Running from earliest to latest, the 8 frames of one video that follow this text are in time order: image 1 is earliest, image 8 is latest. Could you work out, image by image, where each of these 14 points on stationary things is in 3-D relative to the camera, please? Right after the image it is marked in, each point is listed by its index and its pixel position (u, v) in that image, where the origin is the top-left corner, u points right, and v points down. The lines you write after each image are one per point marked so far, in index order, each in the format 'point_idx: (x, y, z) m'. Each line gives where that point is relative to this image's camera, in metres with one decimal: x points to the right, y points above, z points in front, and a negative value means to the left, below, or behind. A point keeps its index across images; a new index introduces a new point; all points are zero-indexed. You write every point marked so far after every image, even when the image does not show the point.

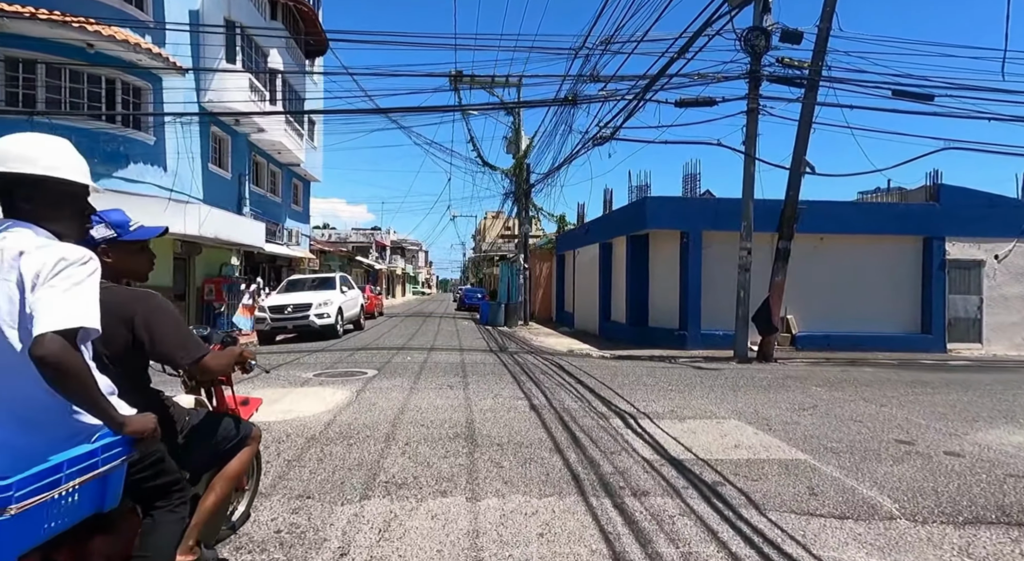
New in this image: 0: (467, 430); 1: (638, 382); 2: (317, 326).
0: (-0.4, -1.3, +5.1) m
1: (+1.7, -1.4, +7.9) m
2: (-5.0, -1.2, +14.5) m
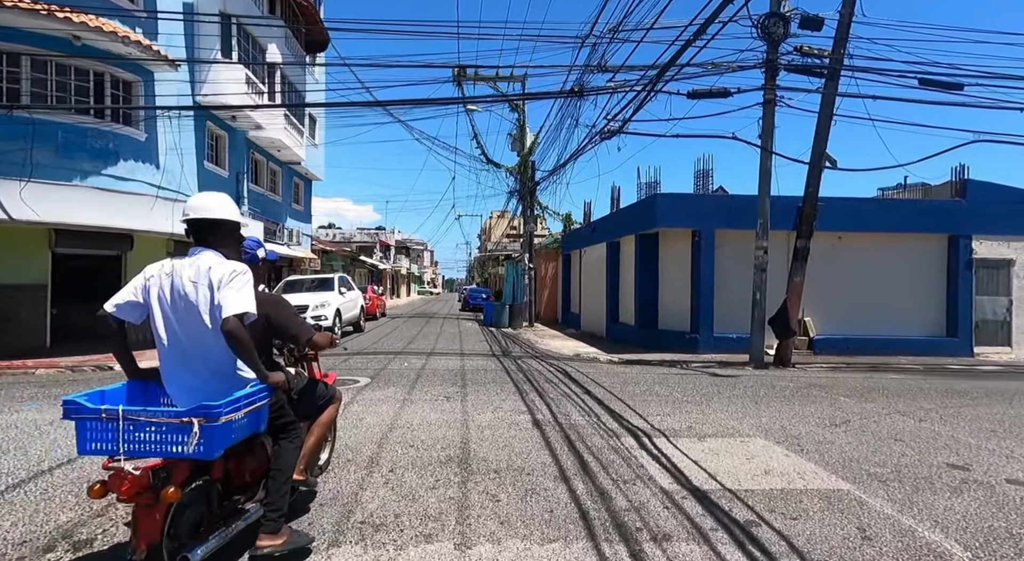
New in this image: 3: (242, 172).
0: (-0.4, -1.4, +4.5) m
1: (+1.8, -1.4, +7.3) m
2: (-4.9, -1.2, +14.0) m
3: (-9.4, +3.8, +19.9) m
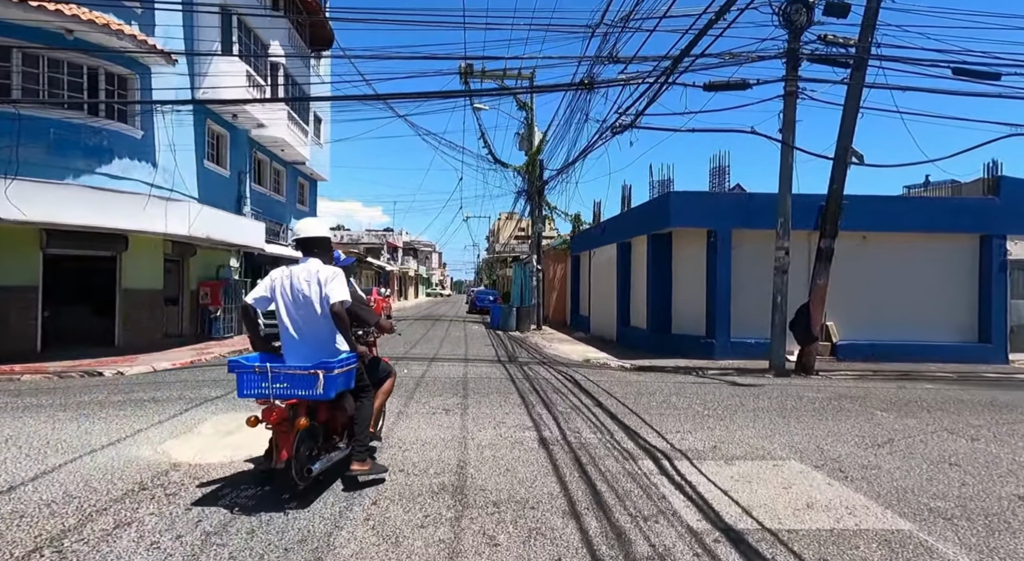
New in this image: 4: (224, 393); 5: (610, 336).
0: (-0.4, -1.4, +4.0) m
1: (+1.8, -1.5, +6.7) m
2: (-4.7, -1.2, +13.5) m
3: (-9.2, +3.8, +19.5) m
4: (-3.5, -1.4, +6.9) m
5: (+3.0, -1.7, +17.2) m
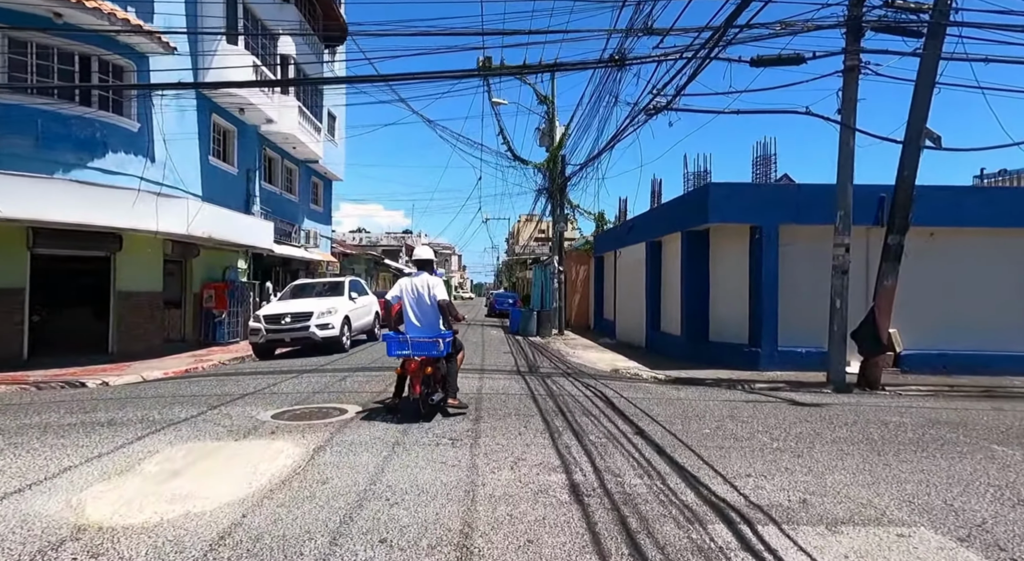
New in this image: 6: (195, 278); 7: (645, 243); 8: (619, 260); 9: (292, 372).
0: (-0.3, -1.4, +2.8) m
1: (+2.0, -1.5, +5.5) m
2: (-4.3, -1.3, +12.5) m
3: (-8.5, +3.7, +18.7) m
4: (-3.3, -1.4, +5.8) m
5: (+3.6, -1.8, +16.0) m
6: (-8.5, +0.1, +15.1) m
7: (+3.7, +1.0, +15.6) m
8: (+3.7, +0.7, +19.2) m
9: (-3.8, -1.6, +9.7) m
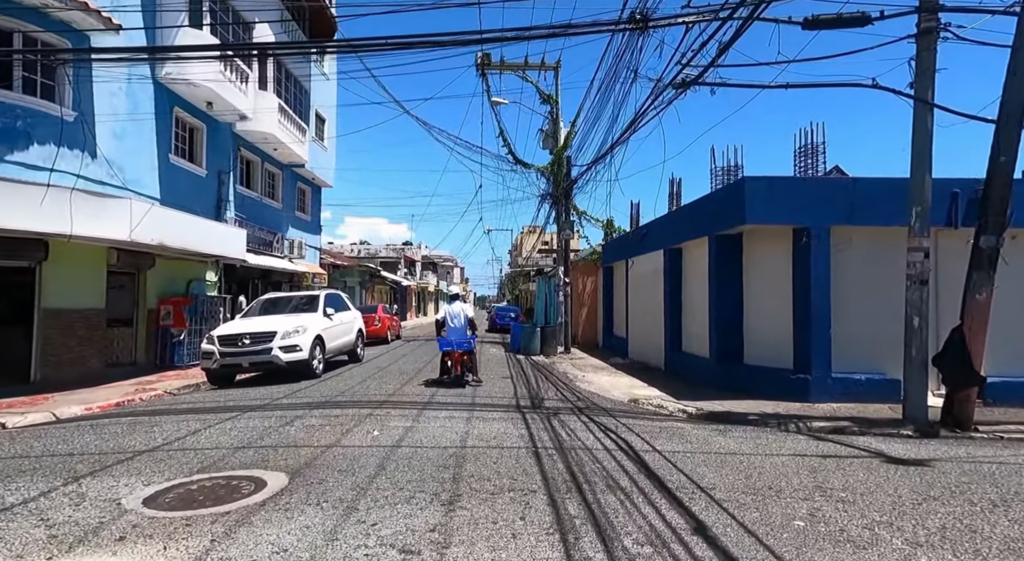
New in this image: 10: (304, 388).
0: (-0.3, -1.4, +0.9) m
1: (+2.0, -1.6, +3.6) m
2: (-4.3, -1.5, +10.6) m
3: (-8.5, +3.3, +16.9) m
4: (-3.3, -1.5, +4.0) m
5: (+3.6, -2.1, +14.0) m
6: (-8.5, -0.3, +13.3) m
7: (+3.7, +0.7, +13.8) m
8: (+3.7, +0.3, +17.3) m
9: (-3.8, -1.8, +7.8) m
10: (-3.6, -1.9, +9.8) m
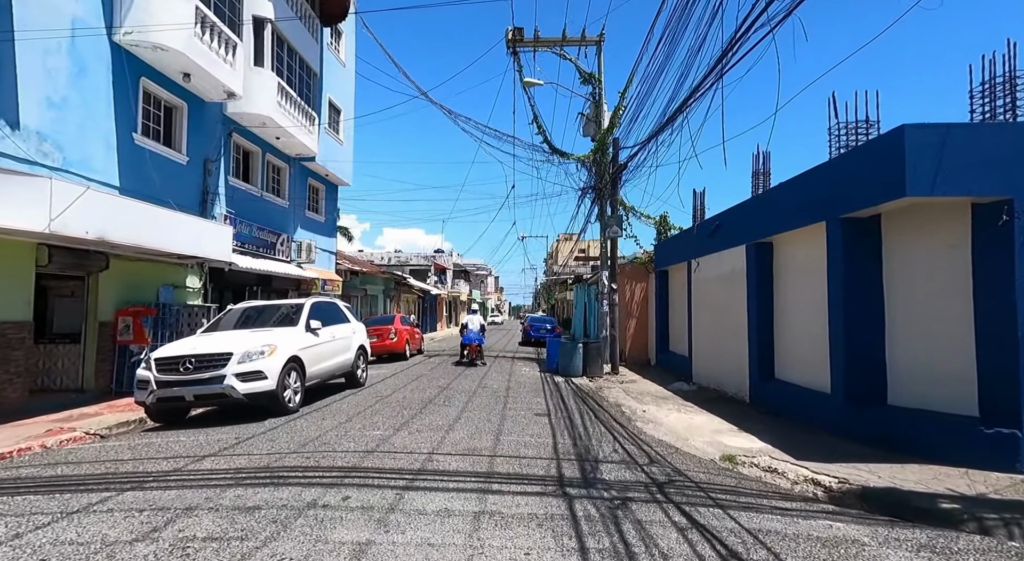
0: (-0.4, -1.3, -2.0) m
1: (+2.0, -1.5, +0.5) m
2: (-3.8, -1.6, +7.9) m
3: (-7.6, +3.1, +14.5) m
4: (-3.2, -1.4, +1.2) m
5: (+4.3, -2.2, +10.8) m
6: (-7.8, -0.4, +10.8) m
7: (+4.3, +0.6, +10.6) m
8: (+4.6, +0.1, +14.1) m
9: (-3.5, -1.8, +5.0) m
10: (-3.1, -1.9, +7.0) m
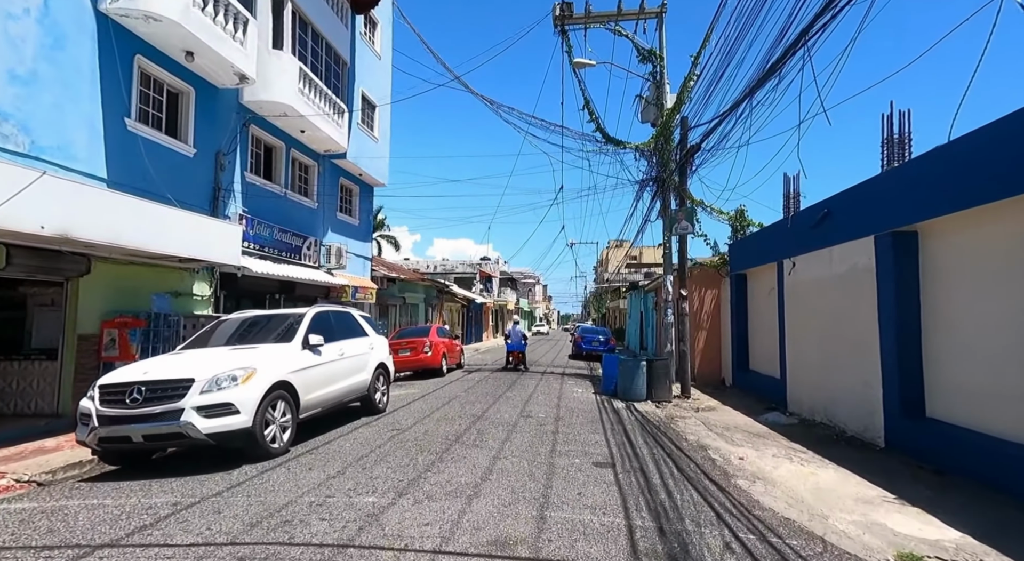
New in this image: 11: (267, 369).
0: (-0.8, -1.2, -4.2) m
1: (+1.9, -1.4, -1.9) m
2: (-3.2, -1.6, +6.0) m
3: (-6.5, +2.9, +13.0) m
4: (-3.3, -1.3, -0.8) m
5: (+5.1, -2.2, +8.2) m
6: (-7.0, -0.5, +9.3) m
7: (+5.1, +0.6, +8.0) m
8: (+5.6, +0.1, +11.5) m
9: (-3.2, -1.8, +3.1) m
10: (-2.7, -1.9, +5.0) m
11: (-2.9, -1.0, +6.7) m
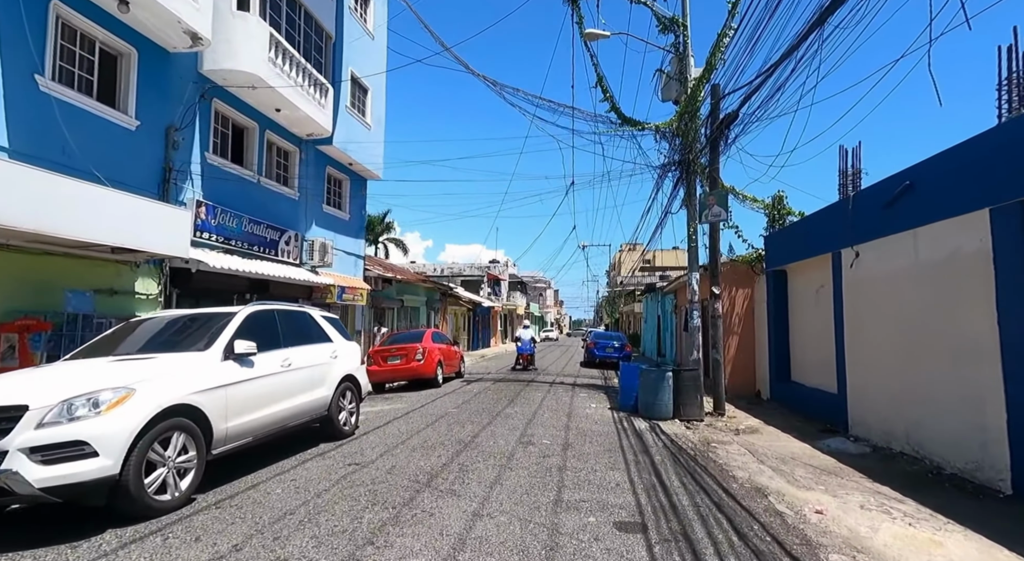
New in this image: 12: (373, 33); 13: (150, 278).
0: (-1.1, -0.9, -6.2) m
1: (+1.6, -1.2, -4.0) m
2: (-3.4, -1.5, +4.0) m
3: (-6.5, +3.0, +11.2) m
4: (-3.5, -1.1, -2.7) m
5: (+5.0, -2.1, +6.1) m
6: (-7.1, -0.4, +7.4) m
7: (+5.0, +0.7, +5.9) m
8: (+5.6, +0.2, +9.4) m
9: (-3.4, -1.6, +1.2) m
10: (-2.8, -1.8, +3.1) m
11: (-3.0, -0.9, +4.8) m
12: (-4.8, +8.5, +19.4) m
13: (-6.6, 0.0, +10.3) m
